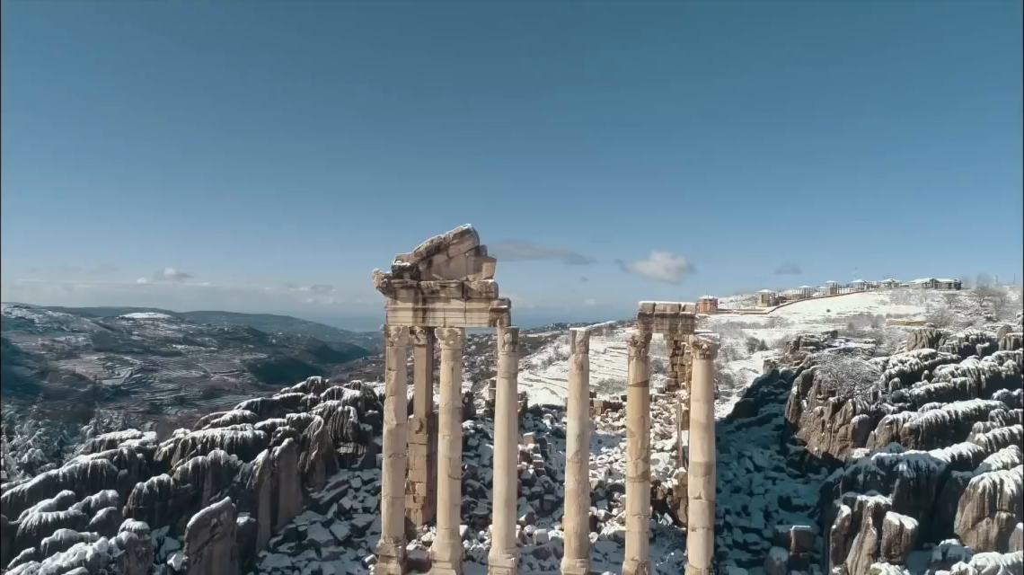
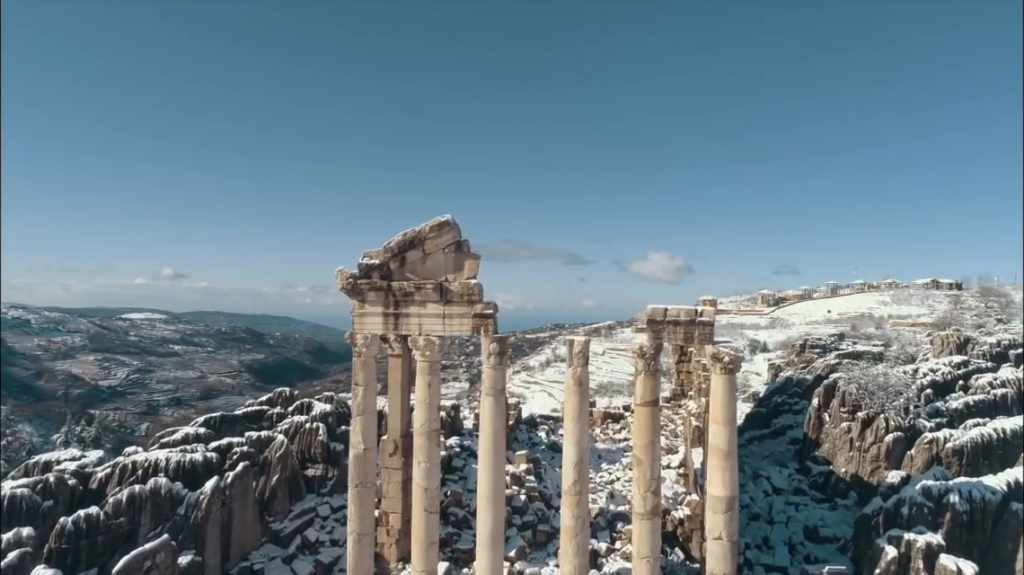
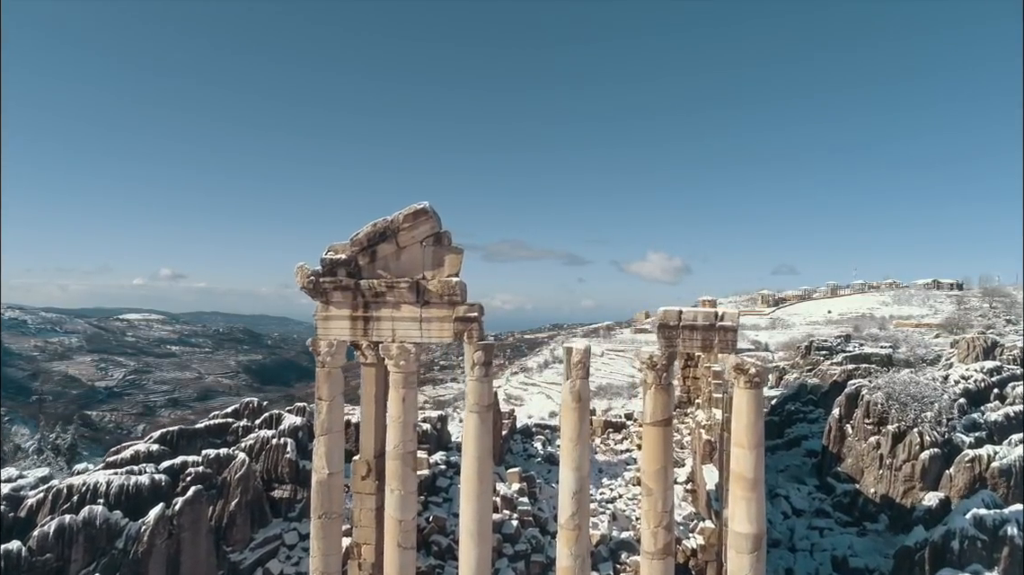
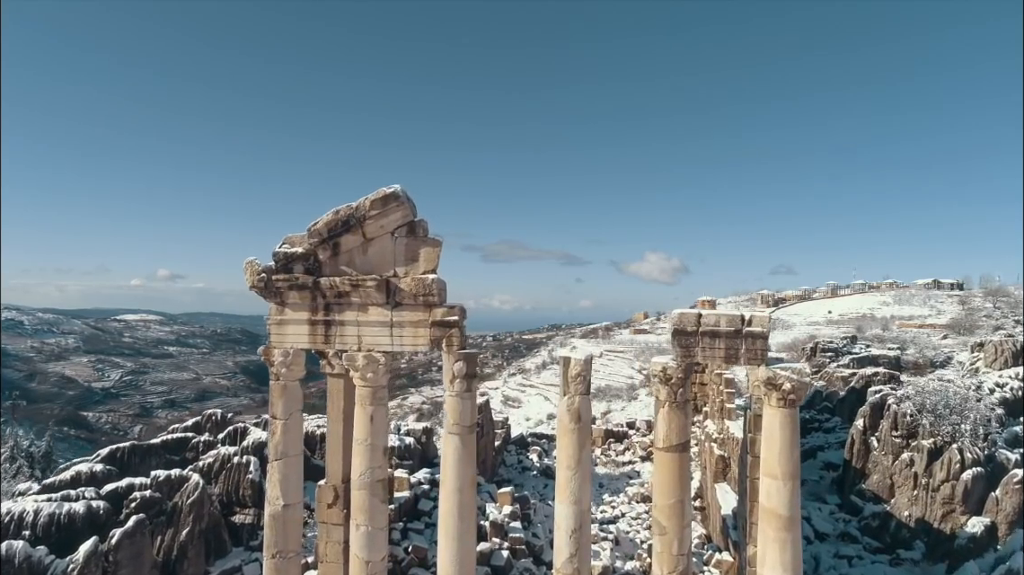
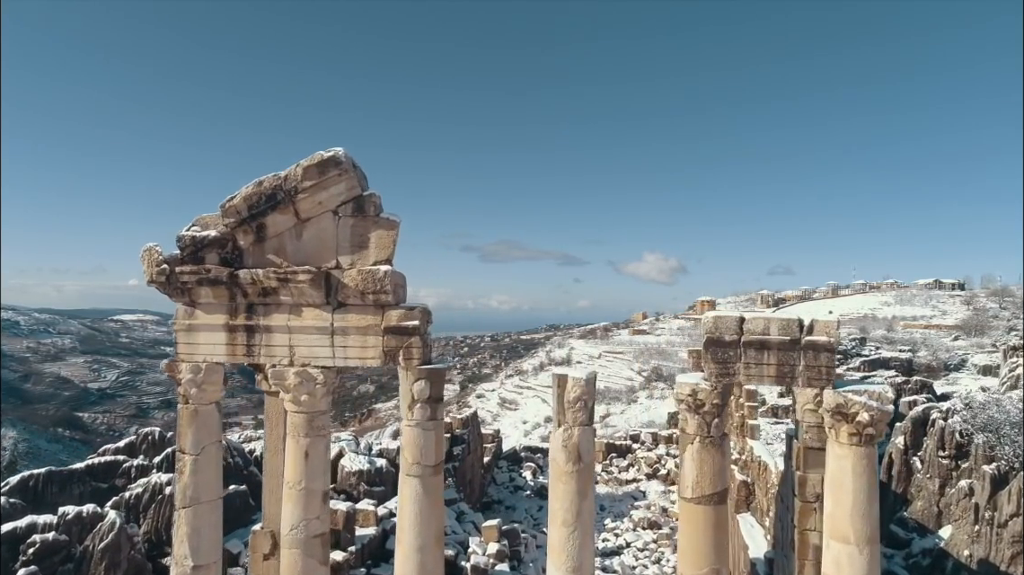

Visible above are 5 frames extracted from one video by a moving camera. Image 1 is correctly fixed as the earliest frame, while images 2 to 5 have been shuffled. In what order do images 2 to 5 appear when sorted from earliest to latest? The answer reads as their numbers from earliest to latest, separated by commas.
2, 3, 4, 5
